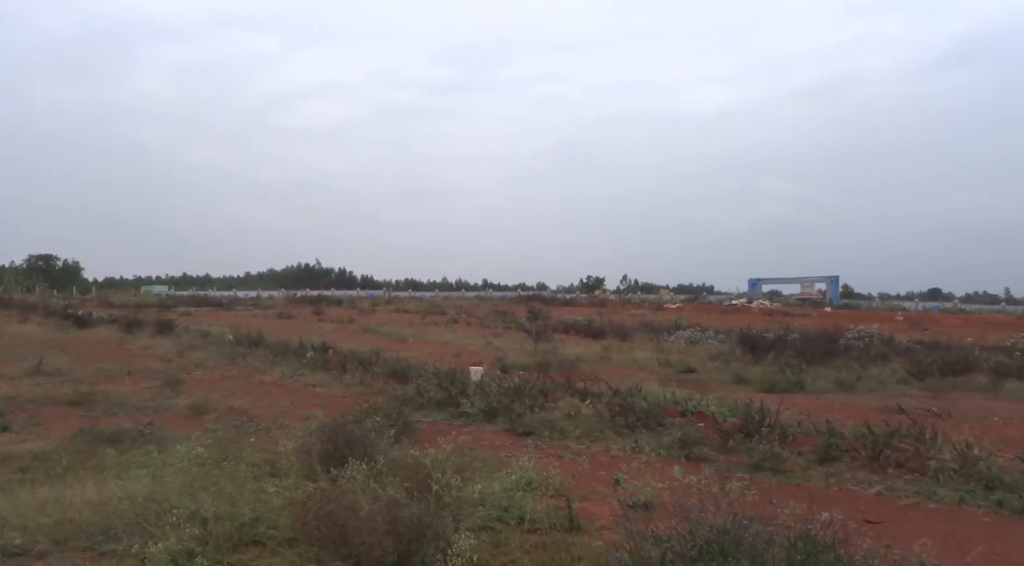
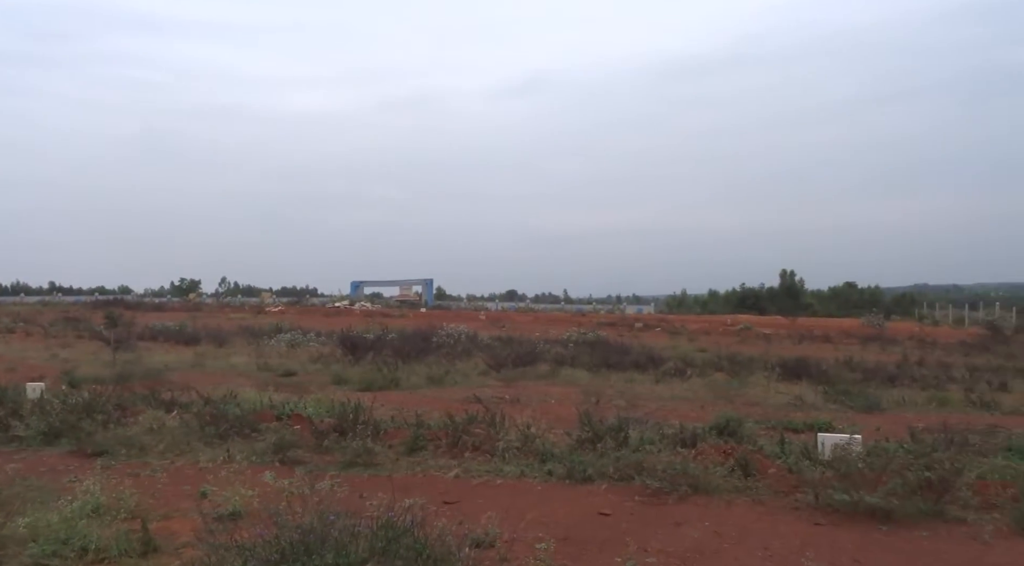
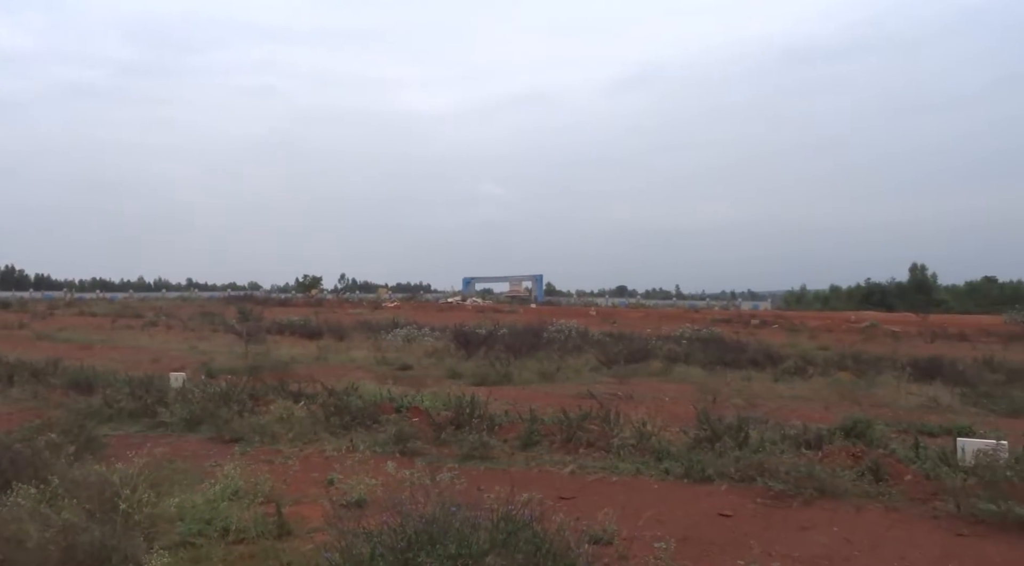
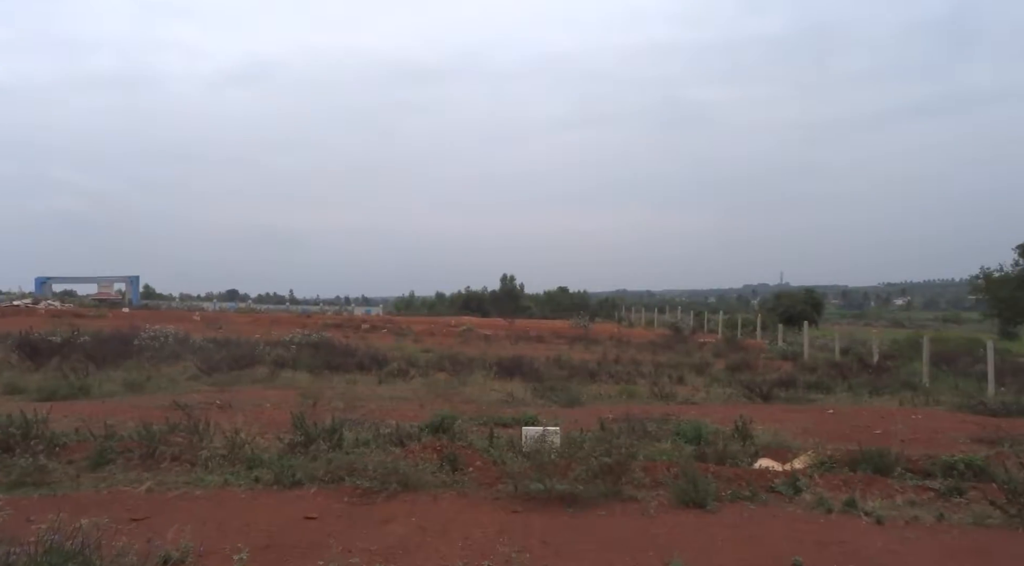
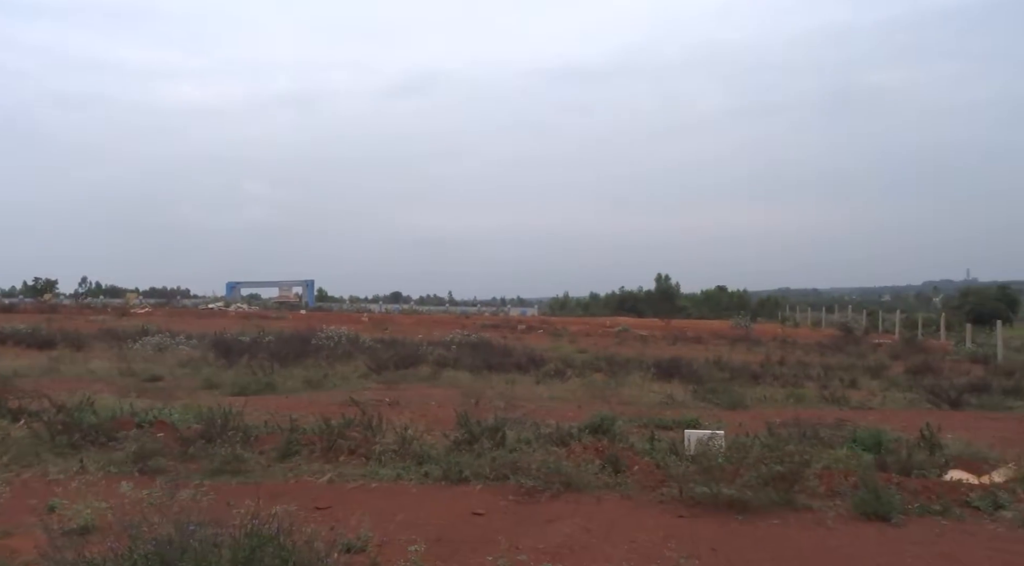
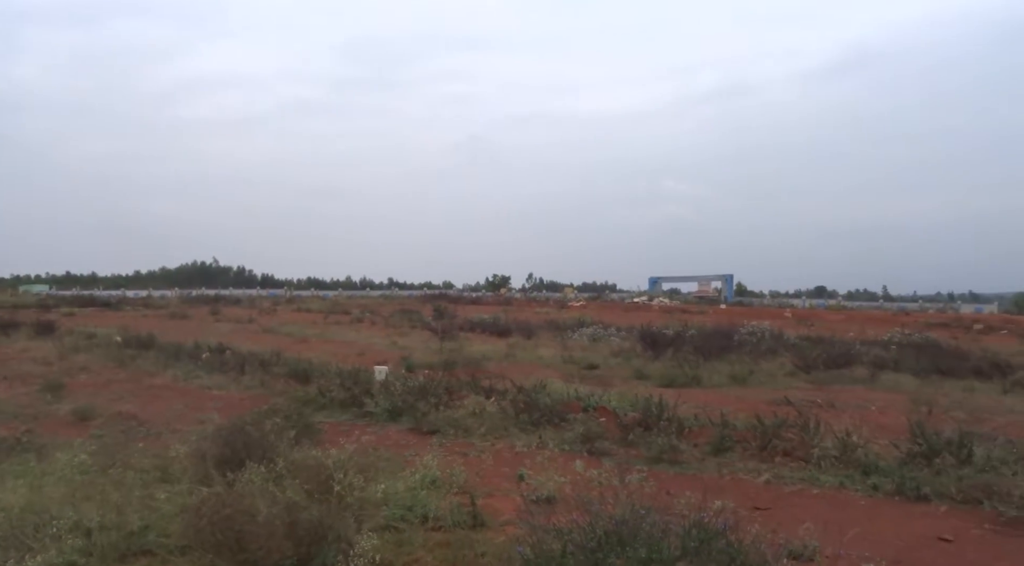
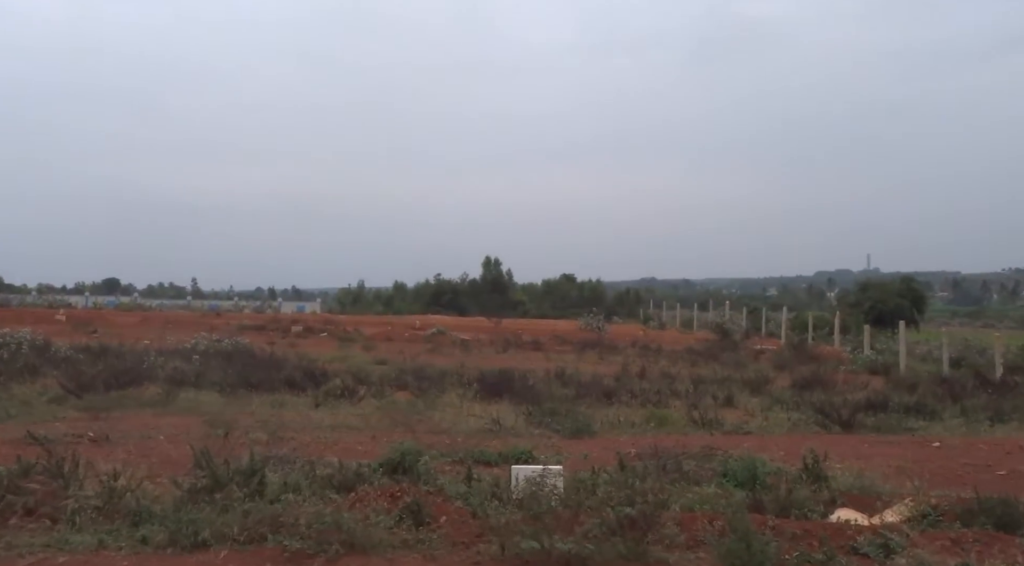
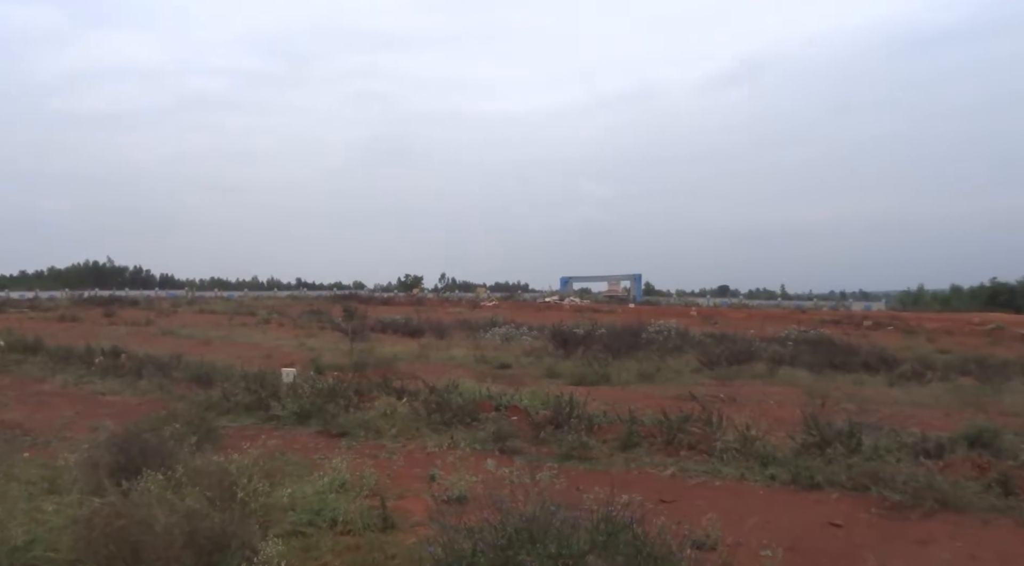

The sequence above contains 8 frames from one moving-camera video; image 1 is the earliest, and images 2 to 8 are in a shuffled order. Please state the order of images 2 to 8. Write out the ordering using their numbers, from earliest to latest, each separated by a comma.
6, 8, 3, 2, 5, 4, 7
